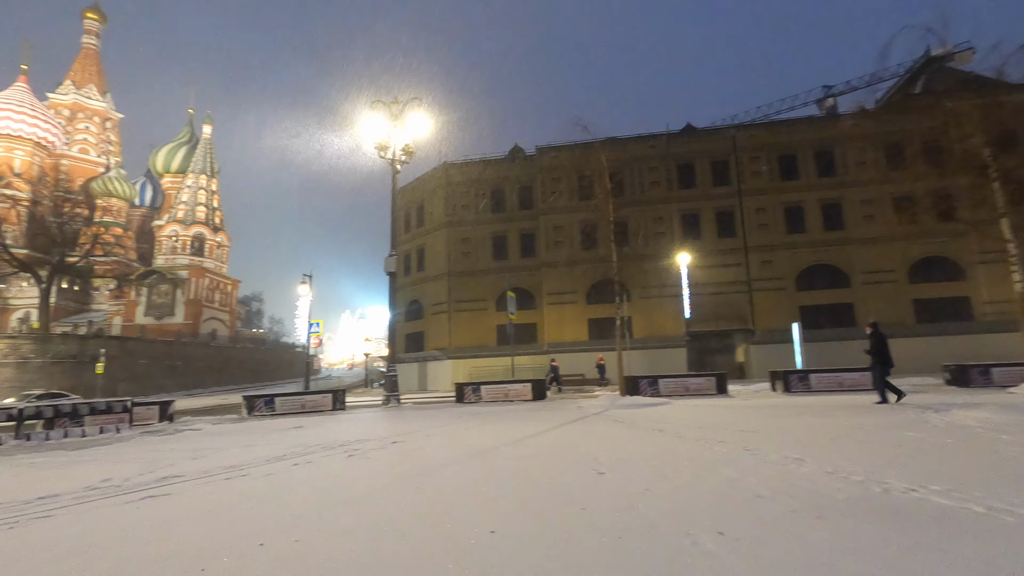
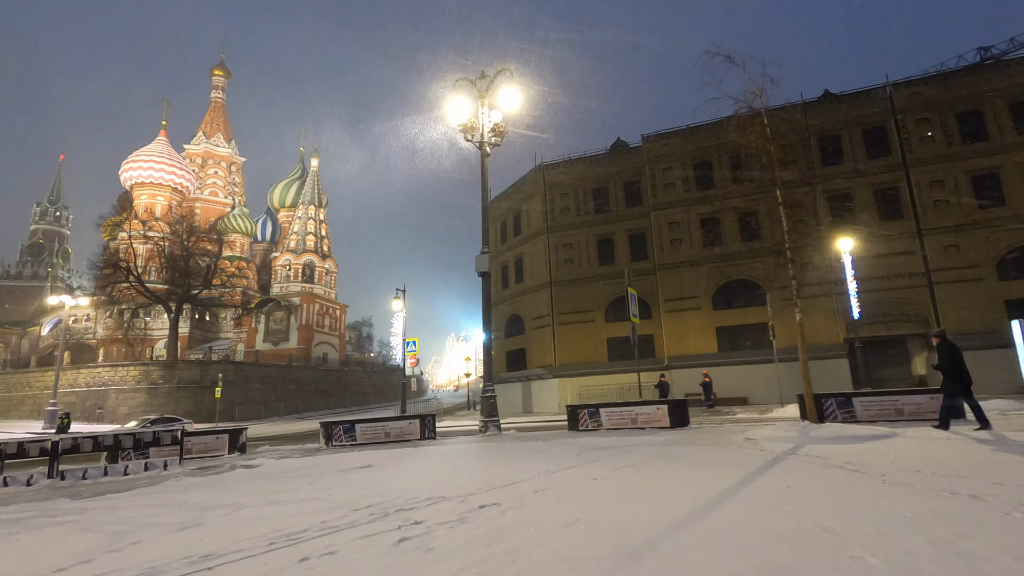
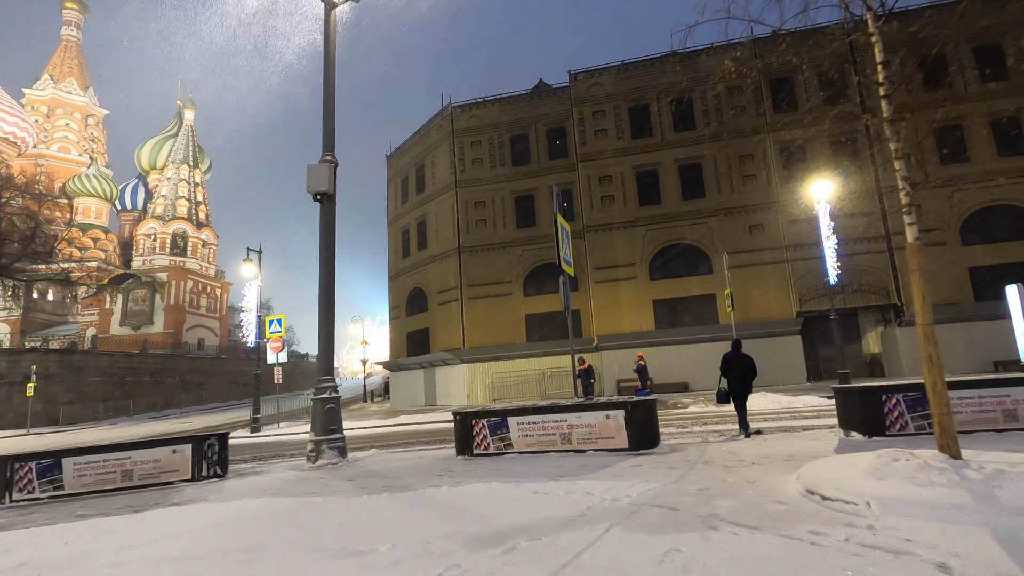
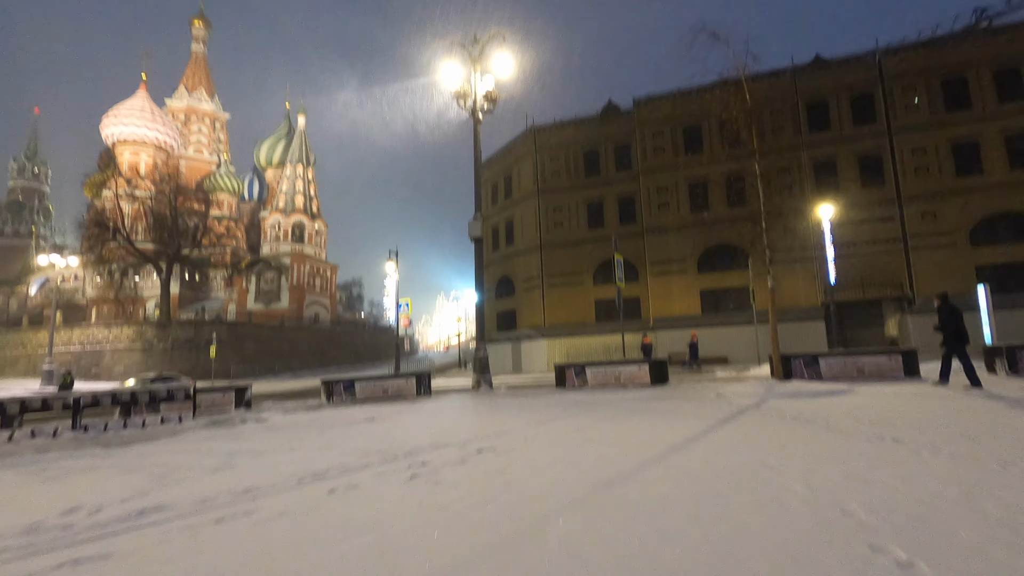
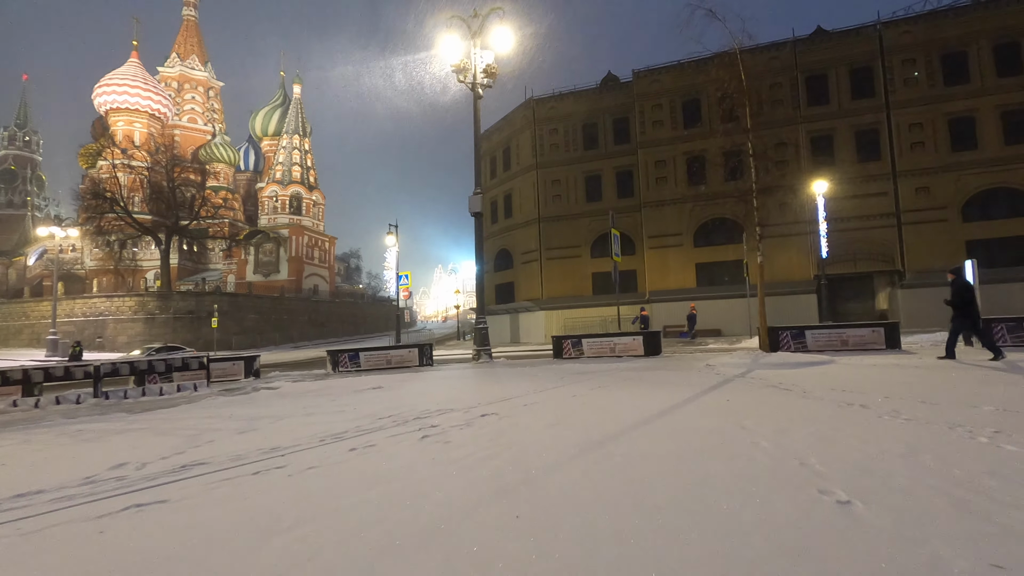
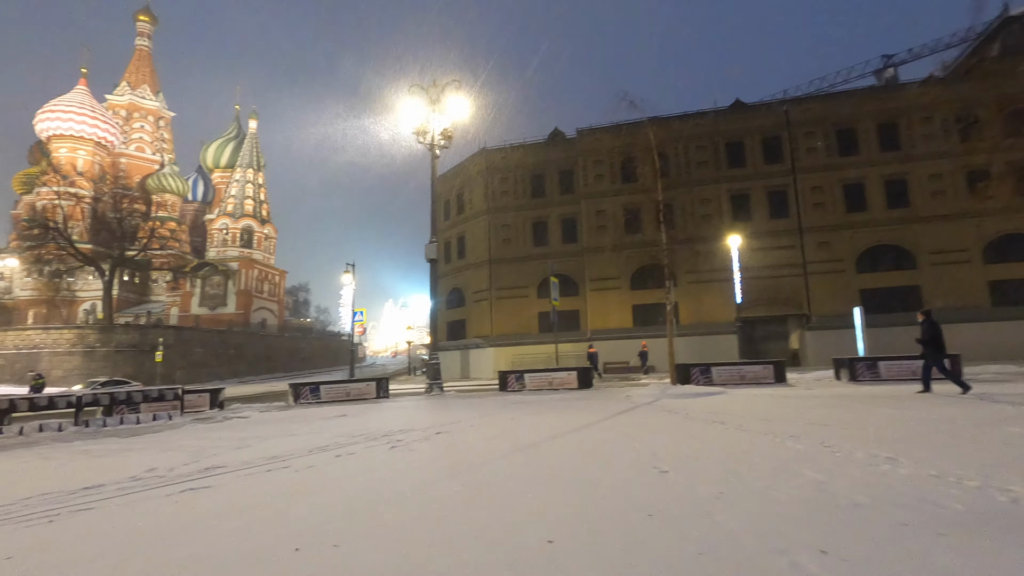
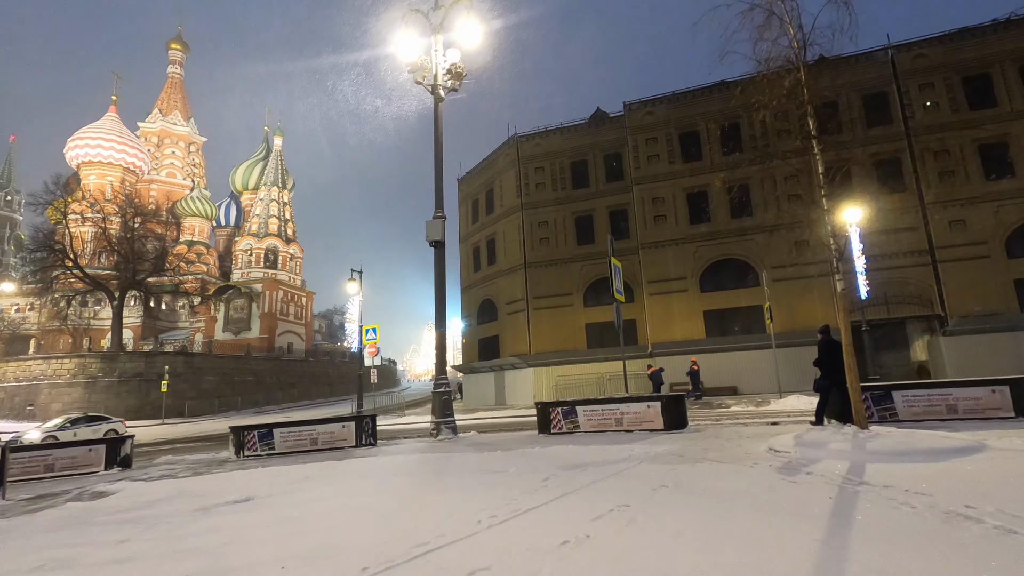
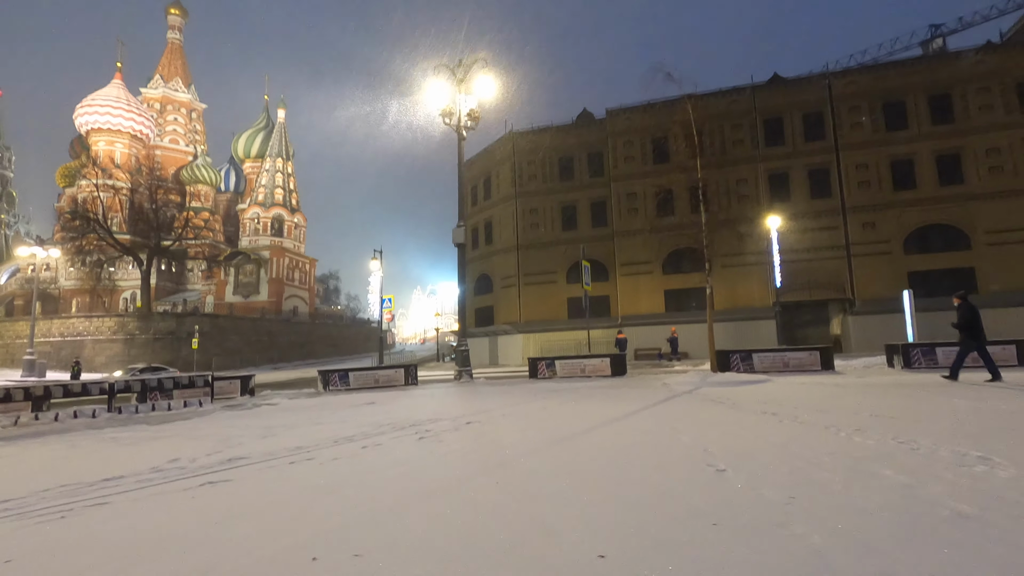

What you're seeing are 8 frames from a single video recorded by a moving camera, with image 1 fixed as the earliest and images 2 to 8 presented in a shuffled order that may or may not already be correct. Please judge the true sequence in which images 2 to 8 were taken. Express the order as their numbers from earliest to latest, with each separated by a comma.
6, 8, 5, 4, 2, 7, 3
